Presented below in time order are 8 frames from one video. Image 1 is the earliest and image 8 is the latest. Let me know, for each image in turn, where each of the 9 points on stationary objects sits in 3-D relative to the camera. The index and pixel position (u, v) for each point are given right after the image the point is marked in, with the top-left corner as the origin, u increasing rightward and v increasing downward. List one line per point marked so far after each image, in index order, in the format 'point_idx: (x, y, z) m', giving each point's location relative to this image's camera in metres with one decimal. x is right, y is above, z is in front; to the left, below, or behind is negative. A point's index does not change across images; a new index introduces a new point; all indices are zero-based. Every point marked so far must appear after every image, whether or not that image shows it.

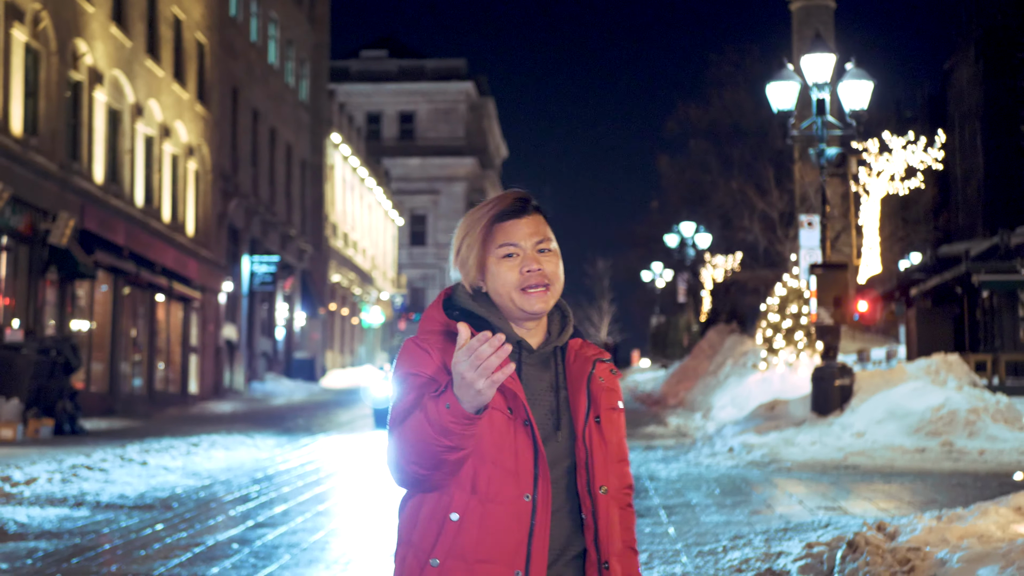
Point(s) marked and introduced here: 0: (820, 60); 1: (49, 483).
0: (+4.5, +3.4, +18.4) m
1: (-4.7, -2.0, +12.9) m
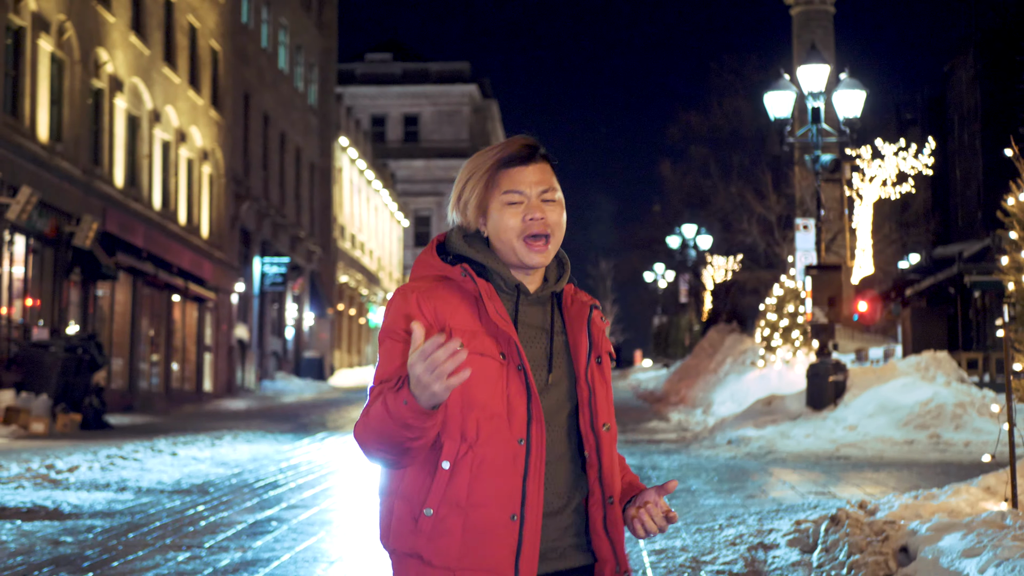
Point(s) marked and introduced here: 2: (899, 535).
0: (+4.6, +3.4, +19.3) m
1: (-4.6, -2.0, +13.8) m
2: (+2.4, -1.6, +8.0) m
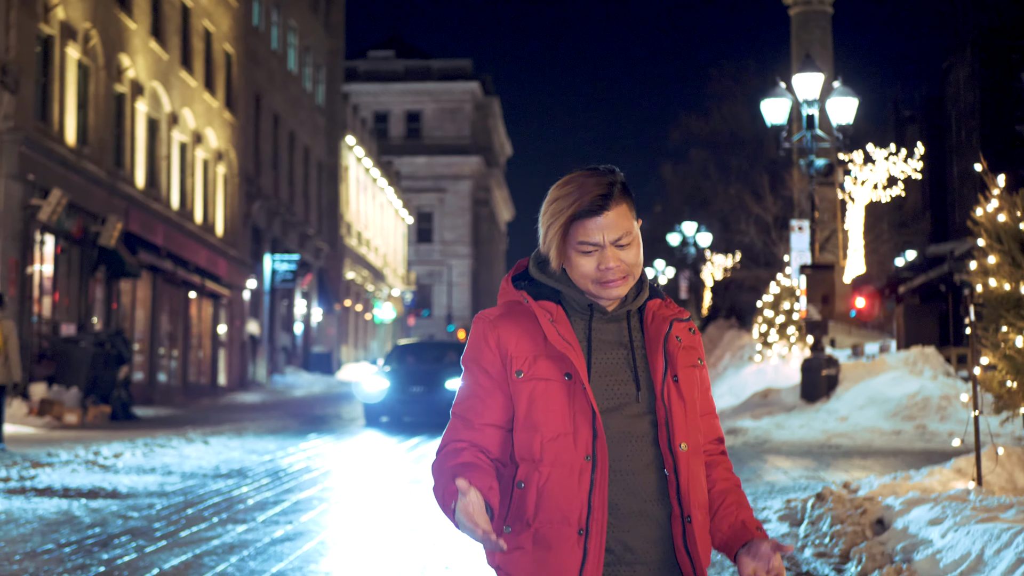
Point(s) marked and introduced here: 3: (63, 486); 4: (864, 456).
0: (+4.8, +3.4, +20.3) m
1: (-4.5, -2.0, +14.8) m
2: (+2.6, -1.6, +9.0) m
3: (-4.3, -1.9, +11.9) m
4: (+4.4, -2.1, +15.6) m
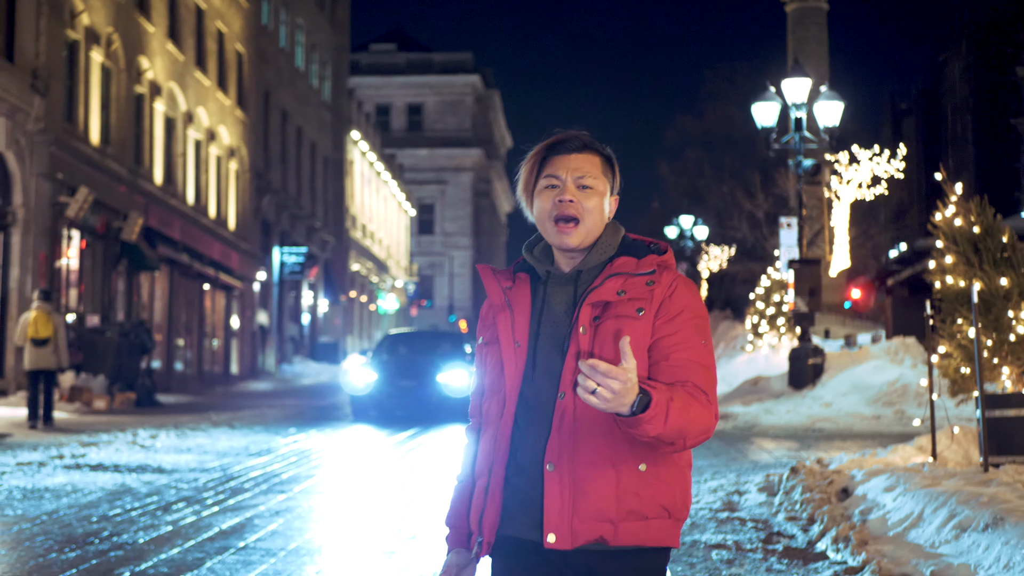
0: (+4.9, +3.5, +21.5) m
1: (-4.4, -1.9, +16.1) m
2: (+2.7, -1.6, +10.3) m
3: (-4.2, -1.8, +13.1) m
4: (+4.4, -2.0, +16.8) m
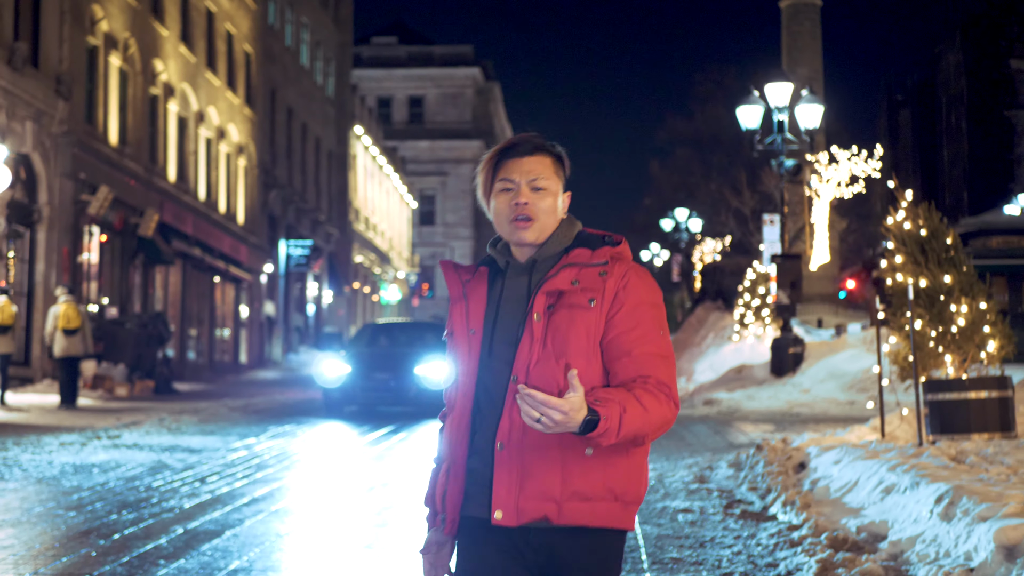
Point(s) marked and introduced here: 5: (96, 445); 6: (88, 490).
0: (+4.8, +3.6, +22.8) m
1: (-4.4, -1.9, +17.4) m
2: (+2.6, -1.5, +11.6) m
3: (-4.2, -1.8, +14.5) m
4: (+4.4, -1.9, +18.1) m
5: (-4.7, -1.8, +14.0) m
6: (-3.6, -1.7, +10.6) m
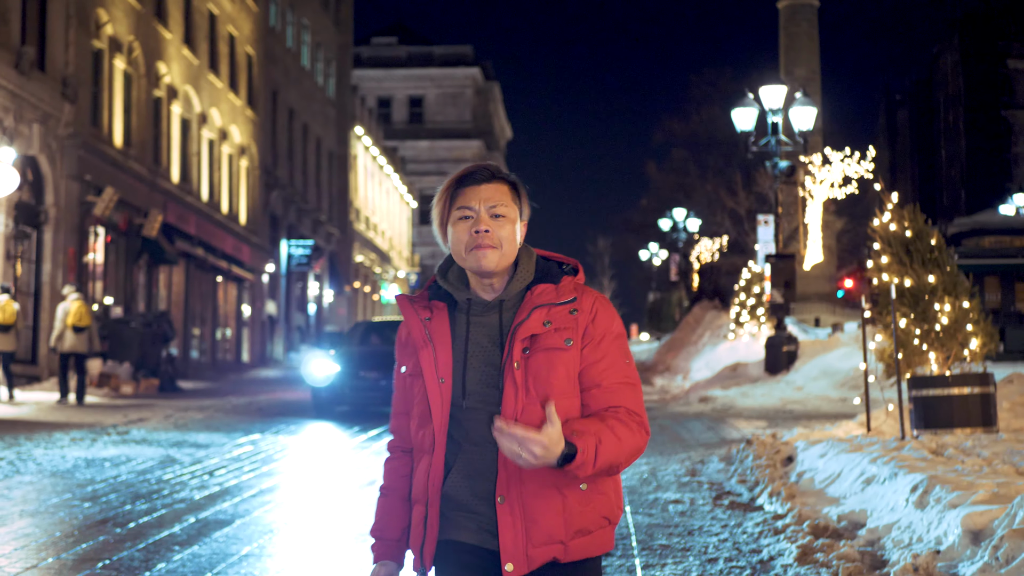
0: (+4.8, +3.6, +23.2) m
1: (-4.4, -1.9, +17.8) m
2: (+2.6, -1.5, +12.0) m
3: (-4.2, -1.8, +14.9) m
4: (+4.4, -1.9, +18.5) m
5: (-4.7, -1.8, +14.4) m
6: (-3.6, -1.7, +11.0) m
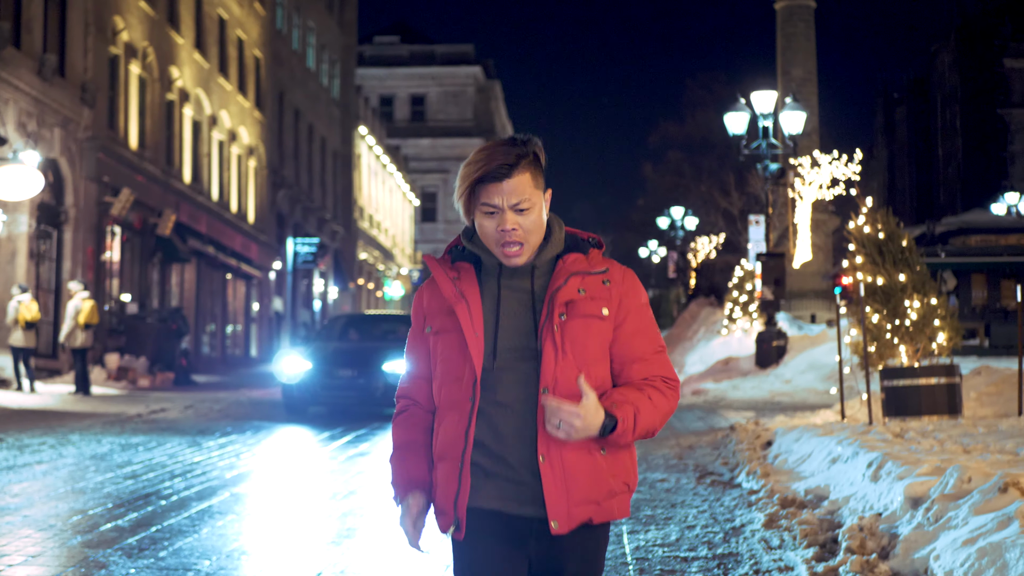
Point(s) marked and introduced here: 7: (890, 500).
0: (+4.8, +3.7, +24.2) m
1: (-4.4, -1.8, +18.8) m
2: (+2.6, -1.5, +13.0) m
3: (-4.2, -1.8, +15.9) m
4: (+4.4, -1.9, +19.5) m
5: (-4.7, -1.7, +15.5) m
6: (-3.6, -1.7, +12.0) m
7: (+2.4, -1.3, +7.9) m
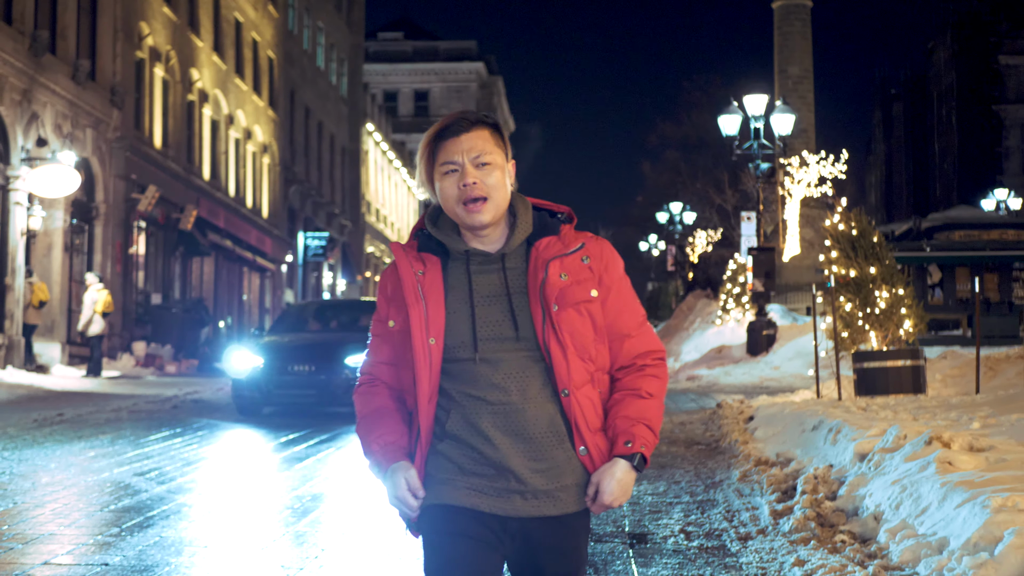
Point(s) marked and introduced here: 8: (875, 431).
0: (+5.0, +3.8, +25.7) m
1: (-4.3, -1.7, +20.3) m
2: (+2.7, -1.4, +14.5) m
3: (-4.1, -1.6, +17.4) m
4: (+4.5, -1.7, +21.0) m
5: (-4.5, -1.6, +17.0) m
6: (-3.5, -1.6, +13.5) m
7: (+2.5, -1.3, +9.4) m
8: (+2.8, -1.1, +9.8) m
